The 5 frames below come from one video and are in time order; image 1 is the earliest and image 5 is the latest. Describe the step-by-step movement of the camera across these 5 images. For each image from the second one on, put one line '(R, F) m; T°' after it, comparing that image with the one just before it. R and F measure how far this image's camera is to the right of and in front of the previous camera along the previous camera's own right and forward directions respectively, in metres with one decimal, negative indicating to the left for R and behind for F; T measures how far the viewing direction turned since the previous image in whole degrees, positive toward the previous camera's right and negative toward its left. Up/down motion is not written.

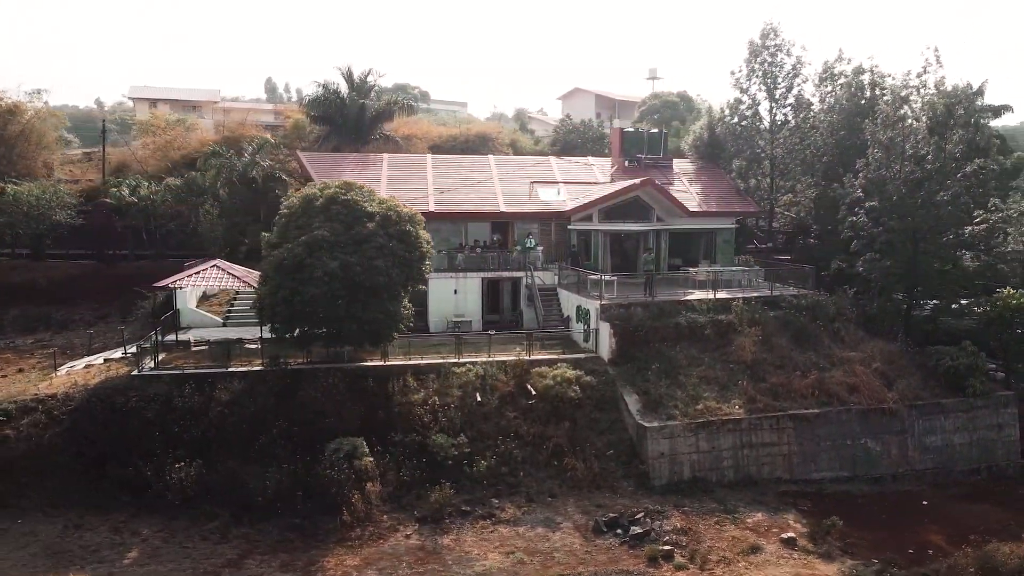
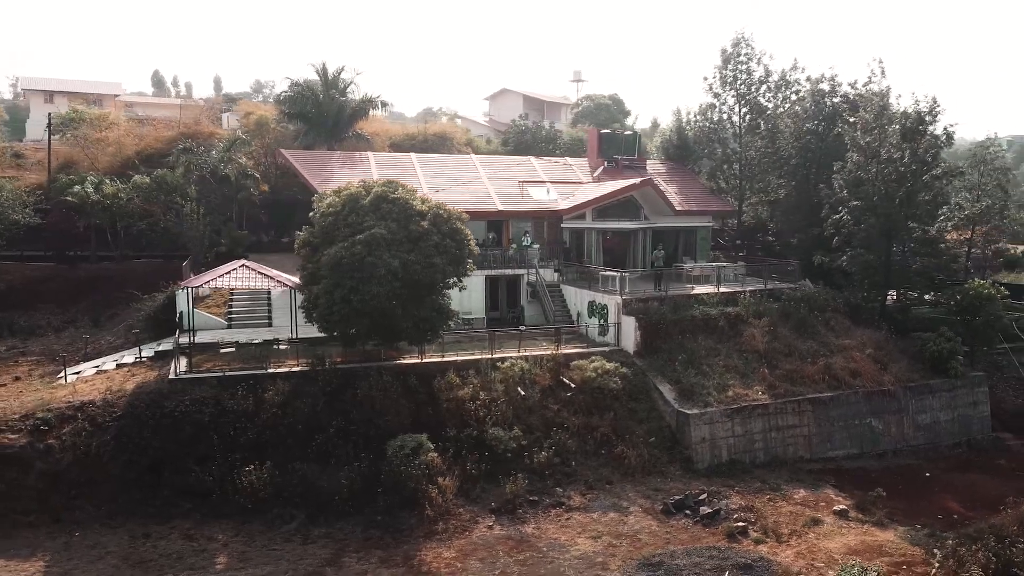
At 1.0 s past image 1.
(-3.6, -0.3) m; +8°
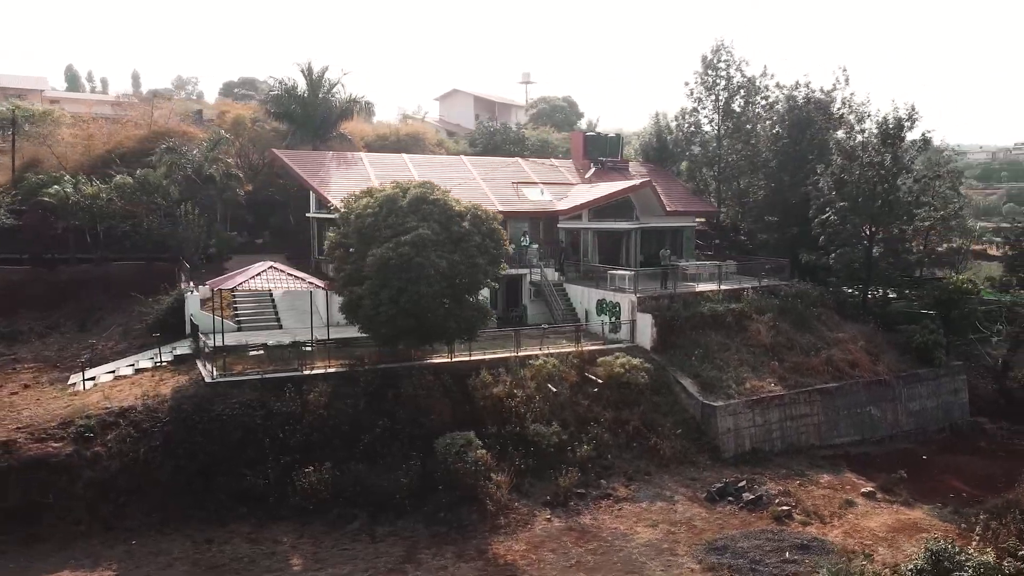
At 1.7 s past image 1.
(-2.6, -0.3) m; +6°
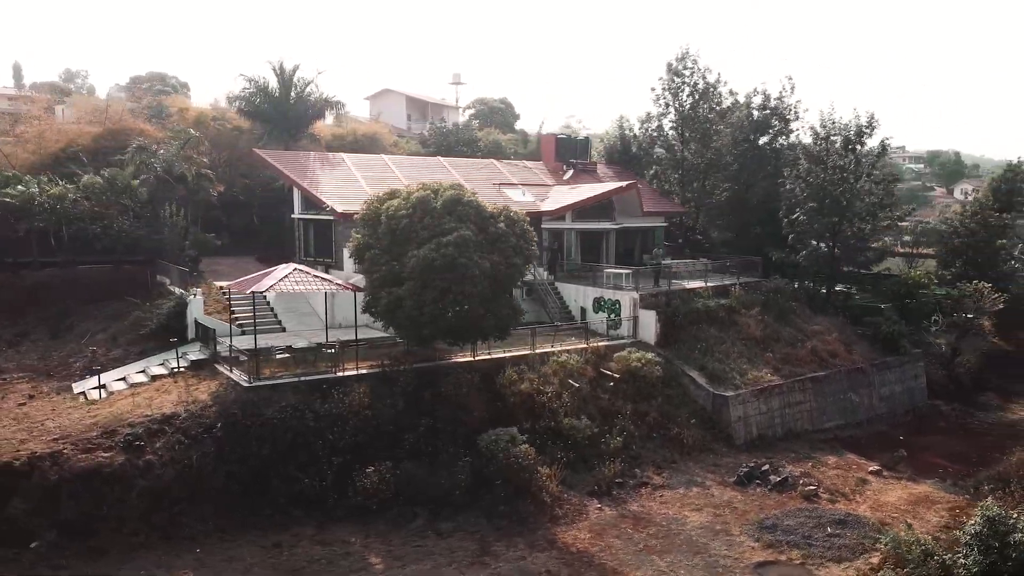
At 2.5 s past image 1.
(-3.1, -0.3) m; +7°
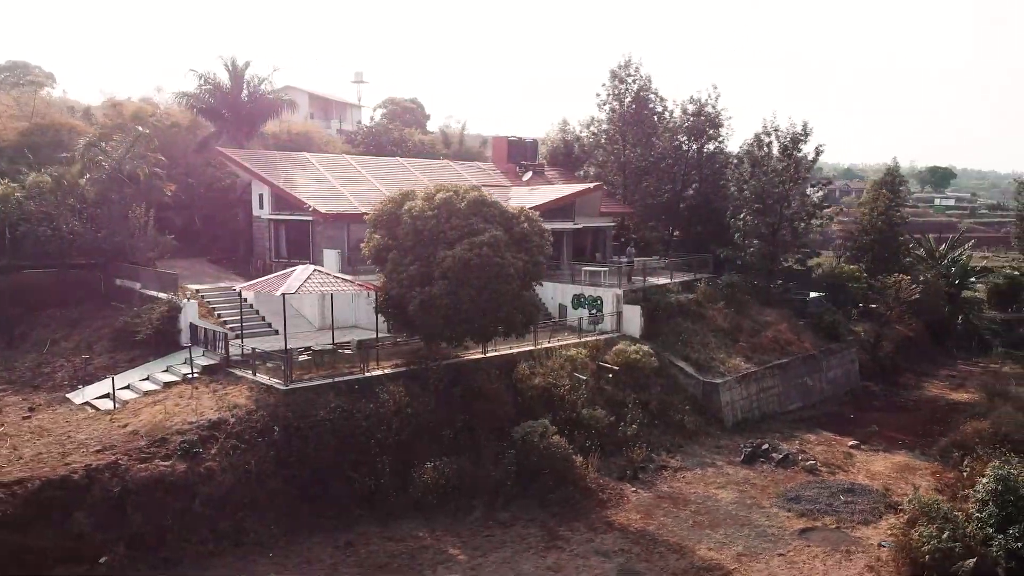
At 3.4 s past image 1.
(-3.7, -0.4) m; +10°
